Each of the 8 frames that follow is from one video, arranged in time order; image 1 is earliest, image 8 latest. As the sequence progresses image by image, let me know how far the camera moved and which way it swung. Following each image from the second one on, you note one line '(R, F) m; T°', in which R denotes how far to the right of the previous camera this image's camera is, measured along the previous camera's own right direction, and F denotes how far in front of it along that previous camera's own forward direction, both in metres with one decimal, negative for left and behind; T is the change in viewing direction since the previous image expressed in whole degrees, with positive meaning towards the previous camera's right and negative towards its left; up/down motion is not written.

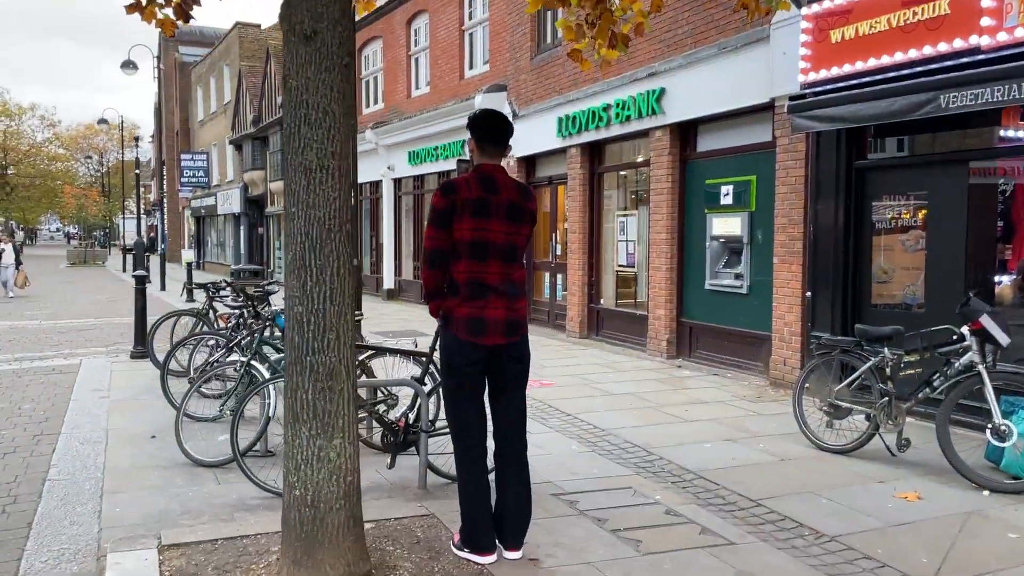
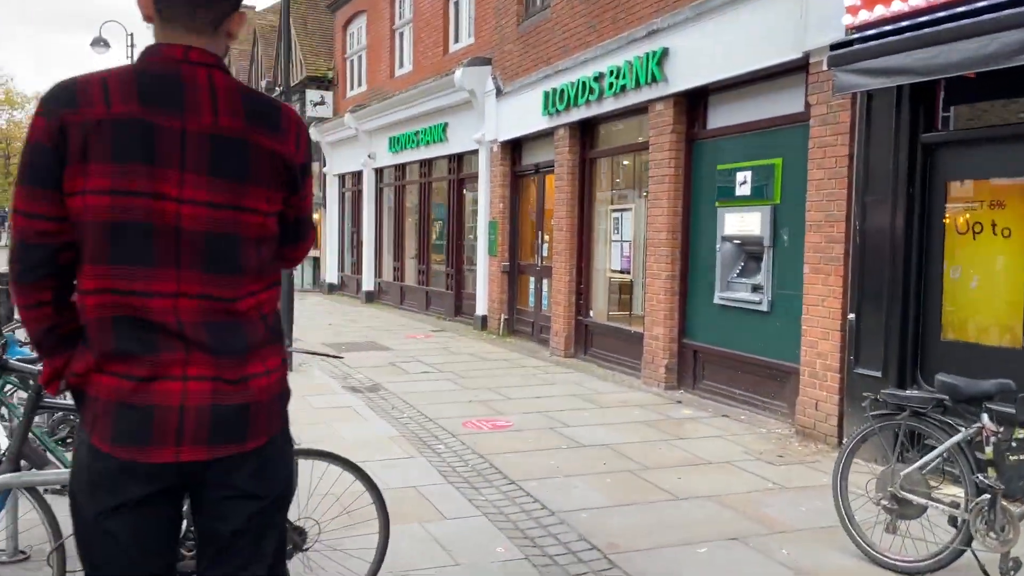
(+0.6, +2.1) m; -1°
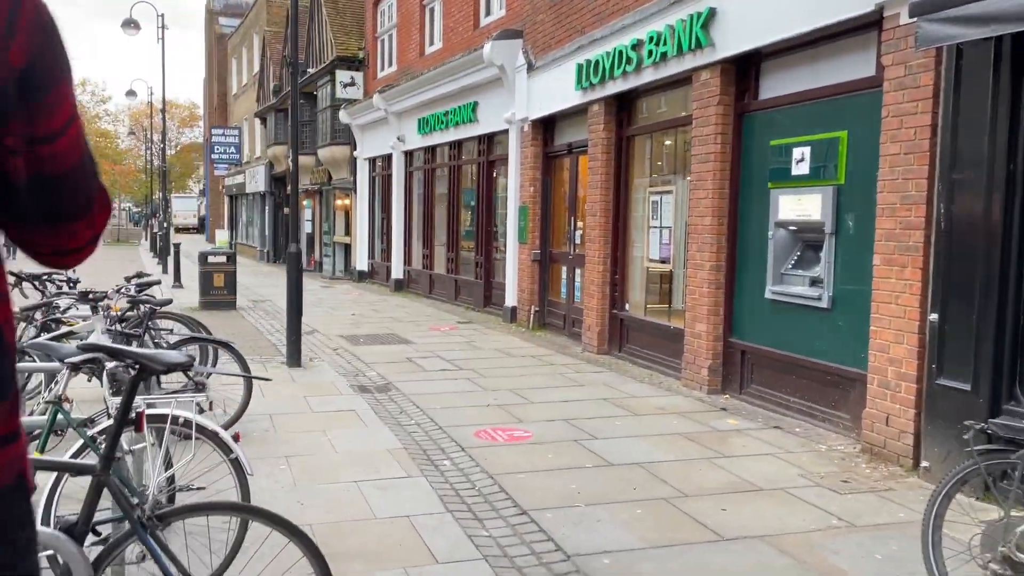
(+0.2, +0.8) m; -3°
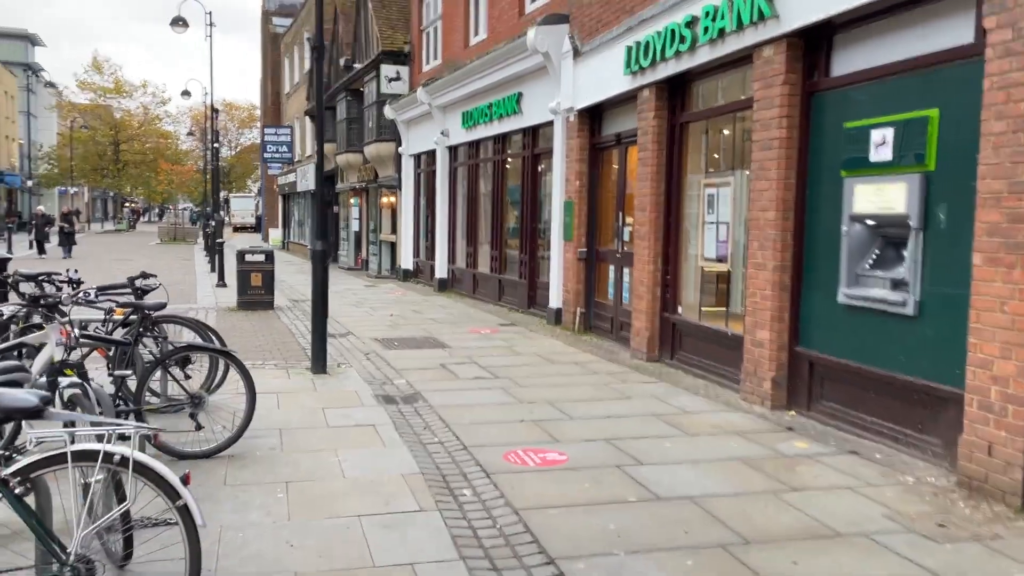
(+0.1, +0.7) m; -4°
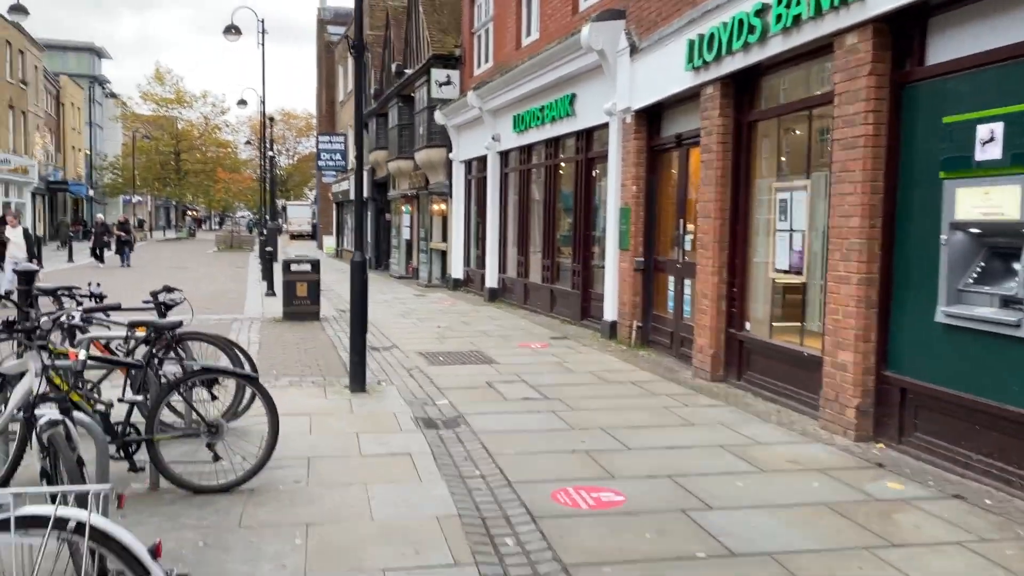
(0.0, +0.6) m; -4°
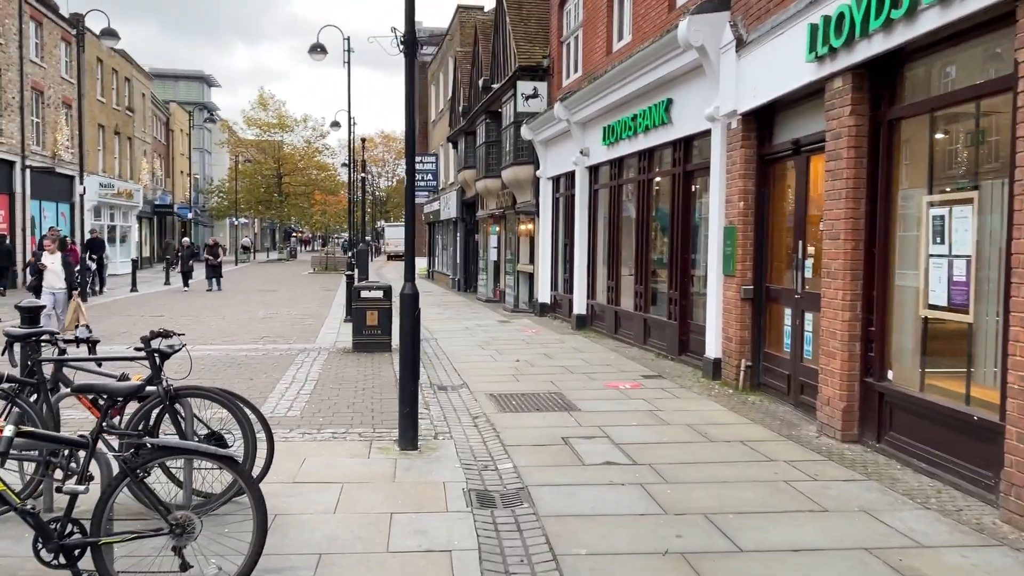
(+0.1, +1.3) m; -7°
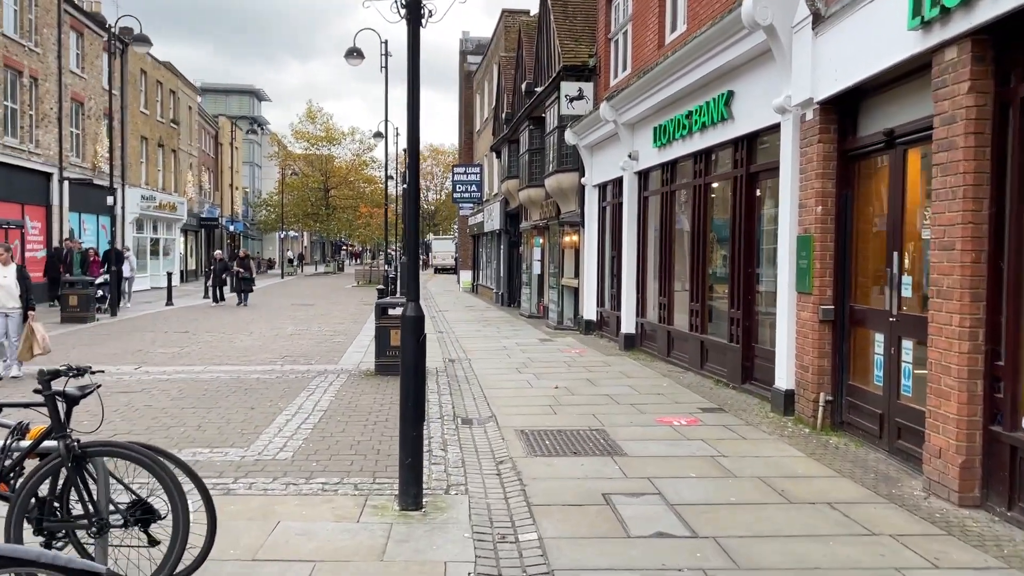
(+0.1, +1.2) m; -3°
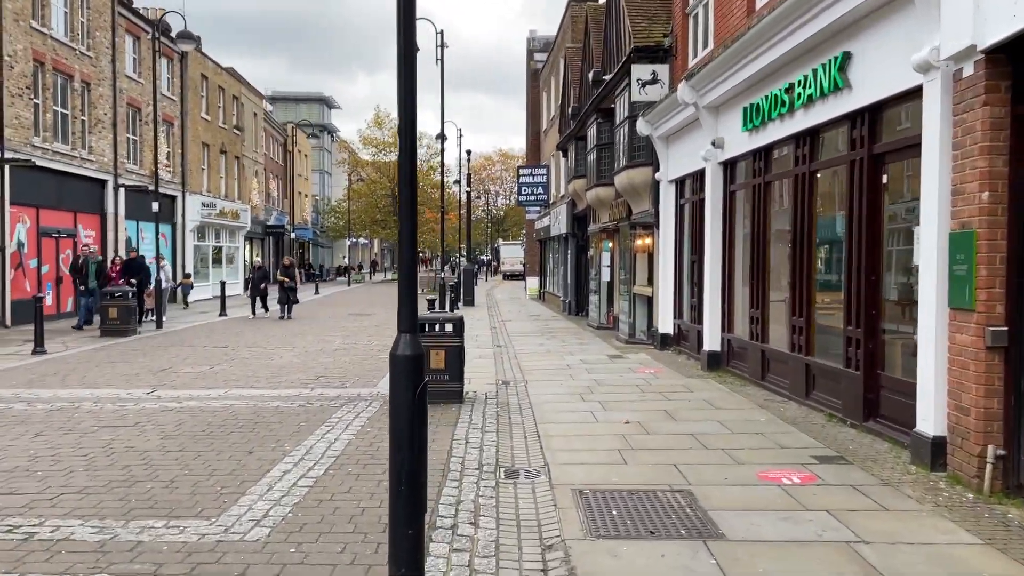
(+0.1, +1.7) m; -5°
